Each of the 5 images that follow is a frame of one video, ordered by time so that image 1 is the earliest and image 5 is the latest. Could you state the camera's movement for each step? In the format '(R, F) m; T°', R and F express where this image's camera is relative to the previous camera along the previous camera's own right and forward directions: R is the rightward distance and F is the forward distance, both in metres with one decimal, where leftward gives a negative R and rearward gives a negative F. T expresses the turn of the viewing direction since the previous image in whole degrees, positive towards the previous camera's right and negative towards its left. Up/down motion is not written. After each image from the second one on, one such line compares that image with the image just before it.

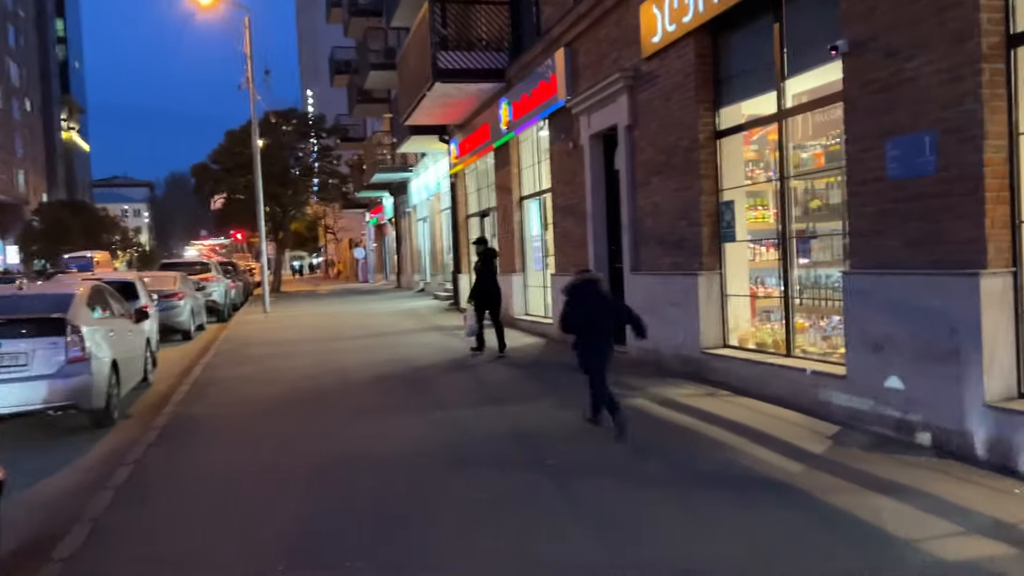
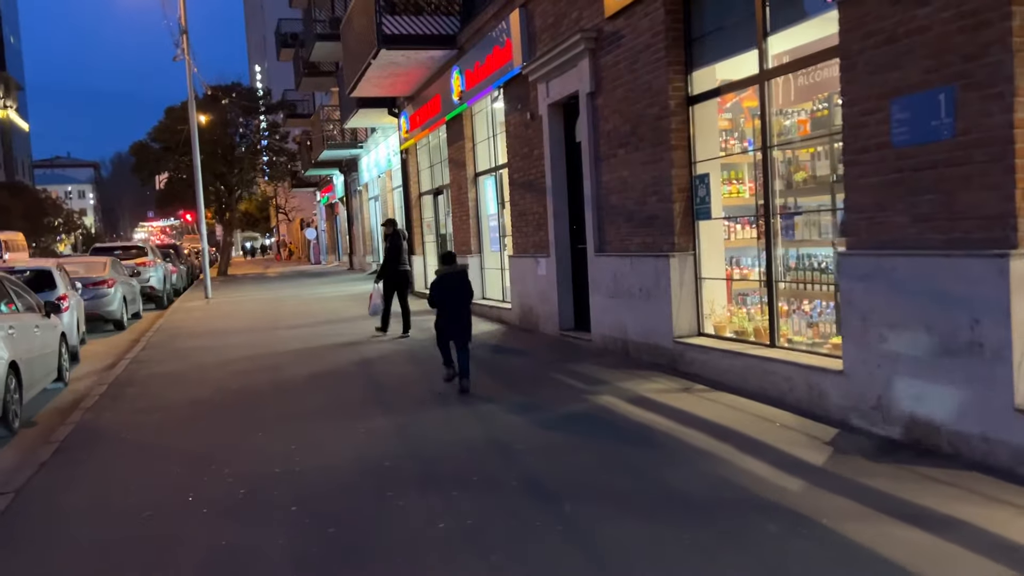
(+0.1, +1.0) m; +3°
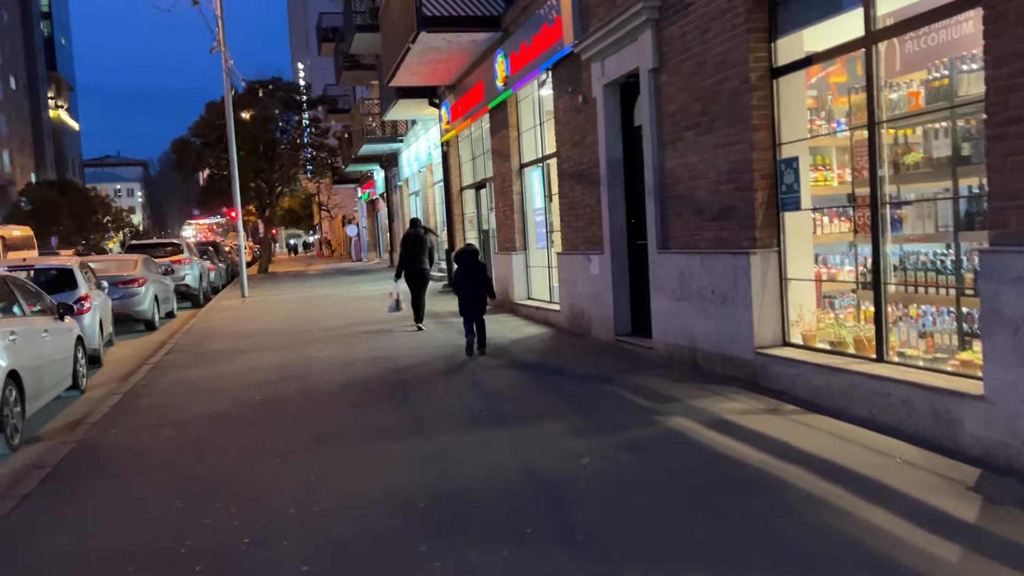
(-0.1, +1.1) m; -3°
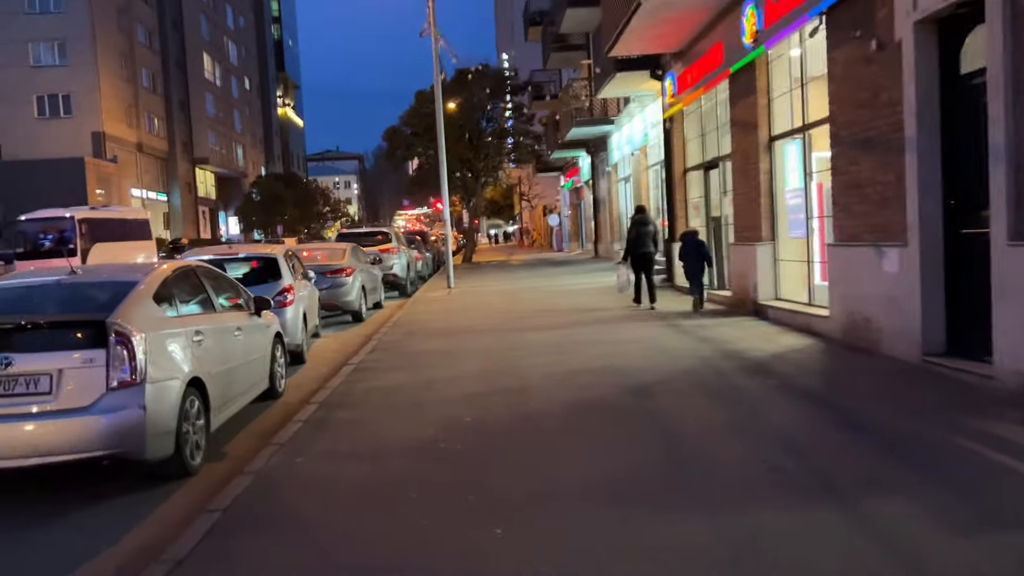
(-0.7, +1.9) m; -13°
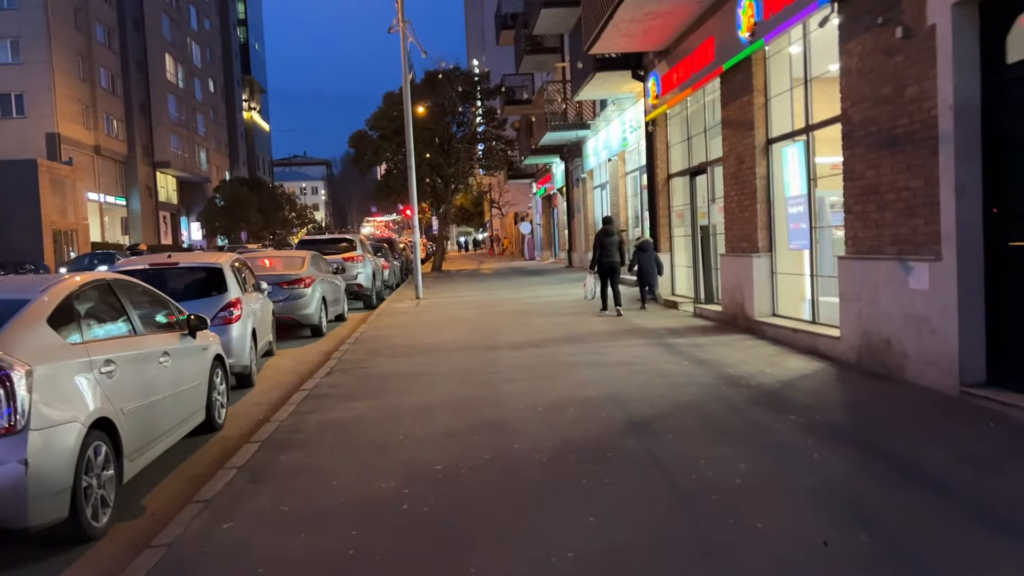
(-0.1, +1.2) m; +2°
